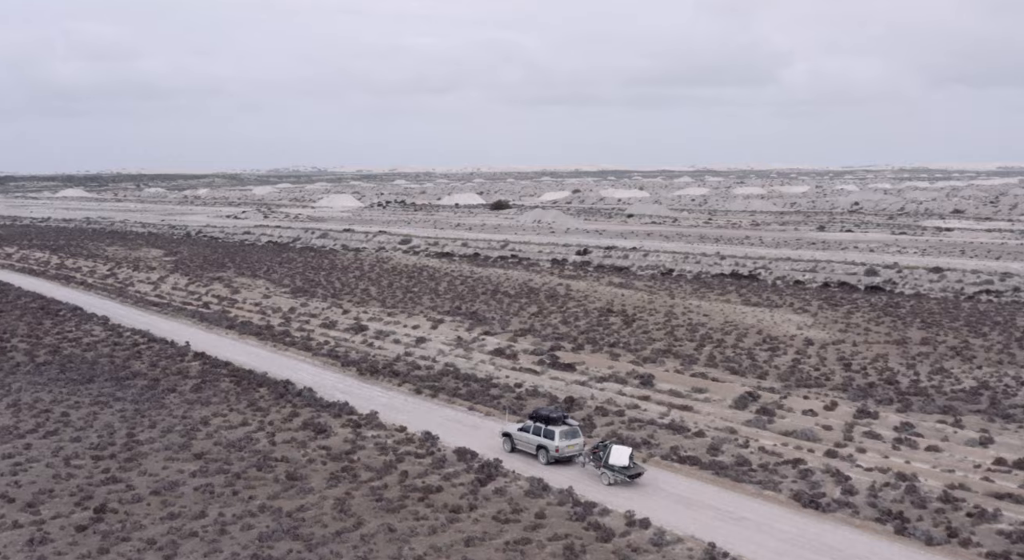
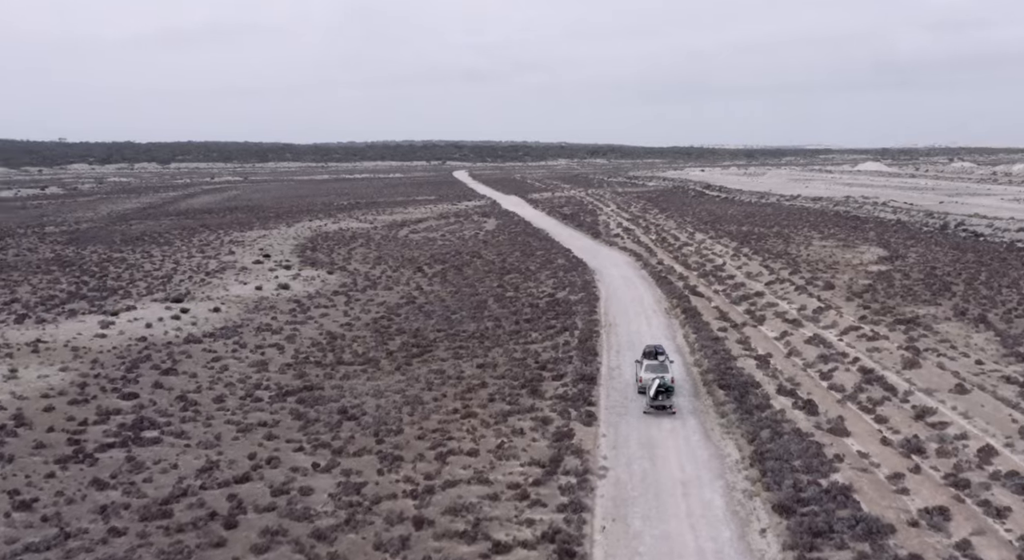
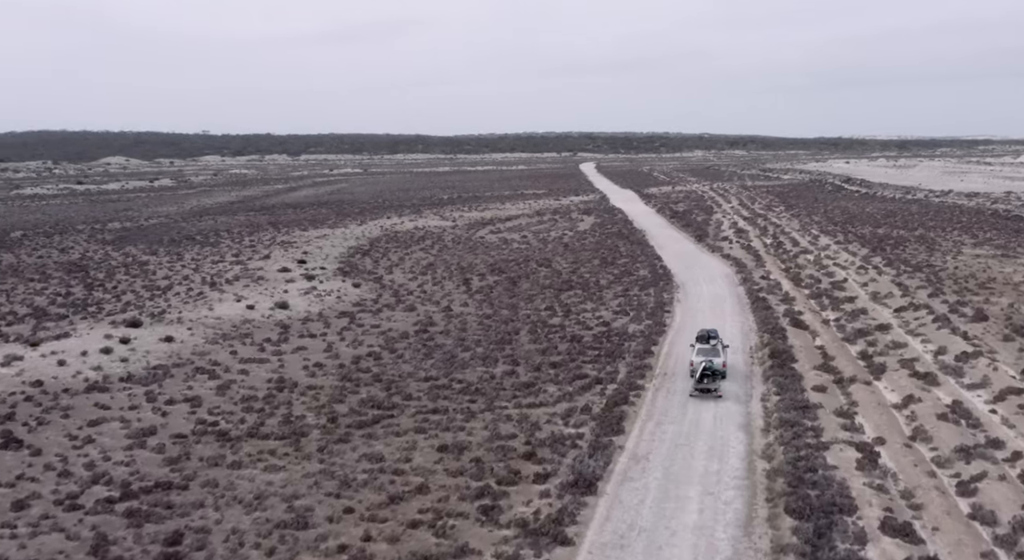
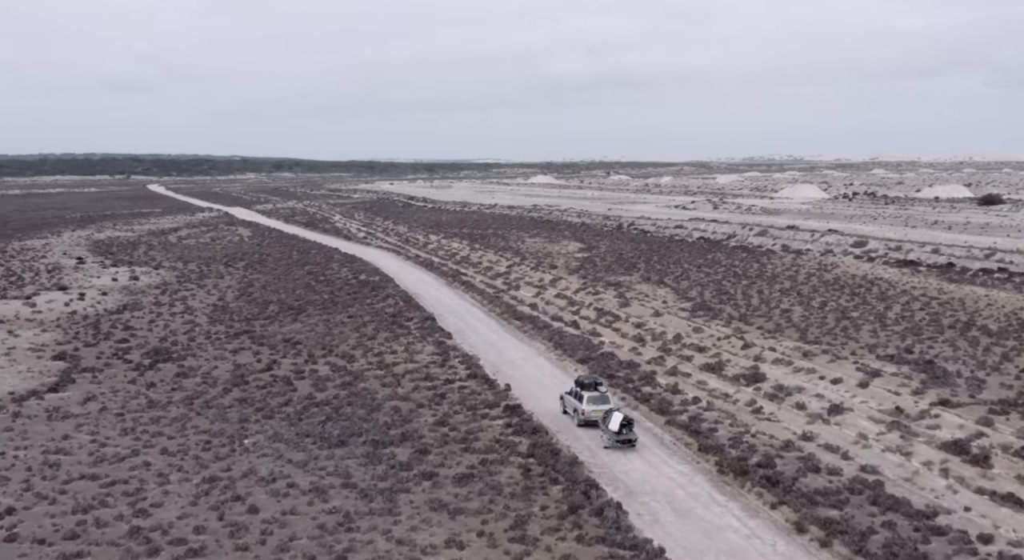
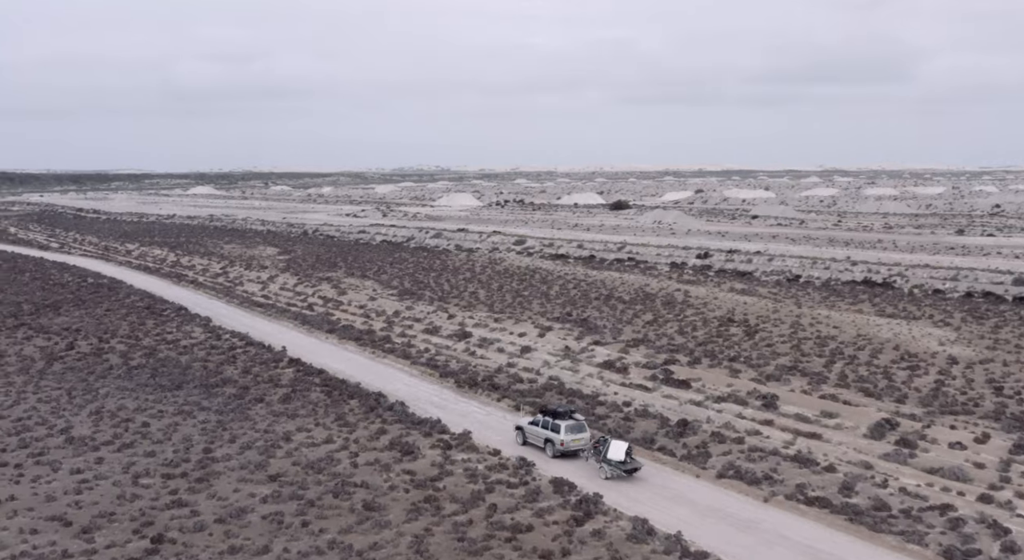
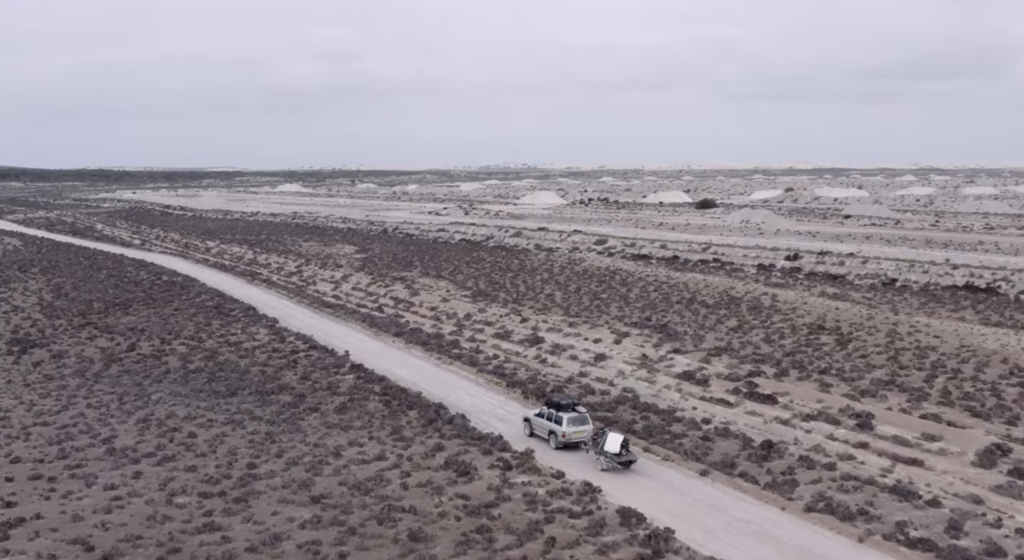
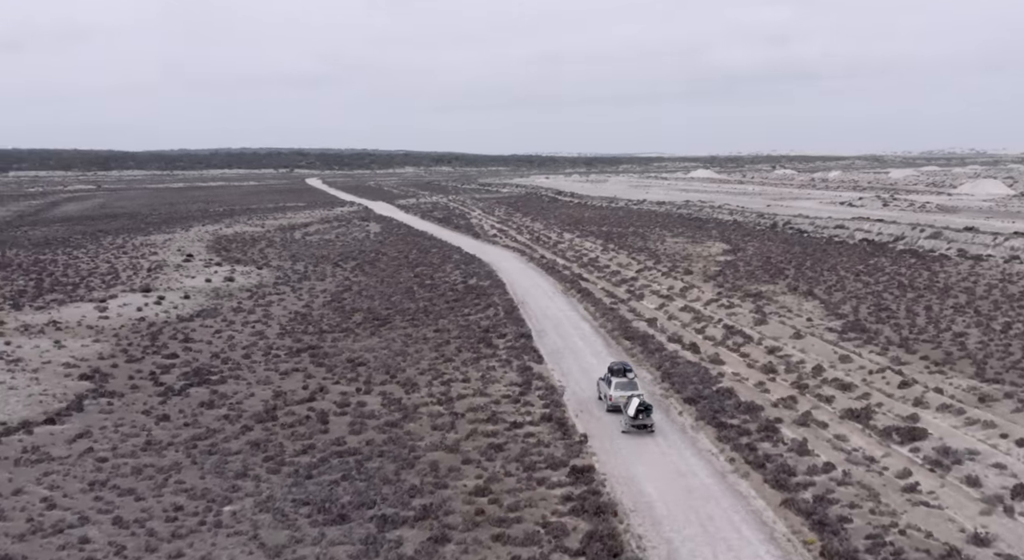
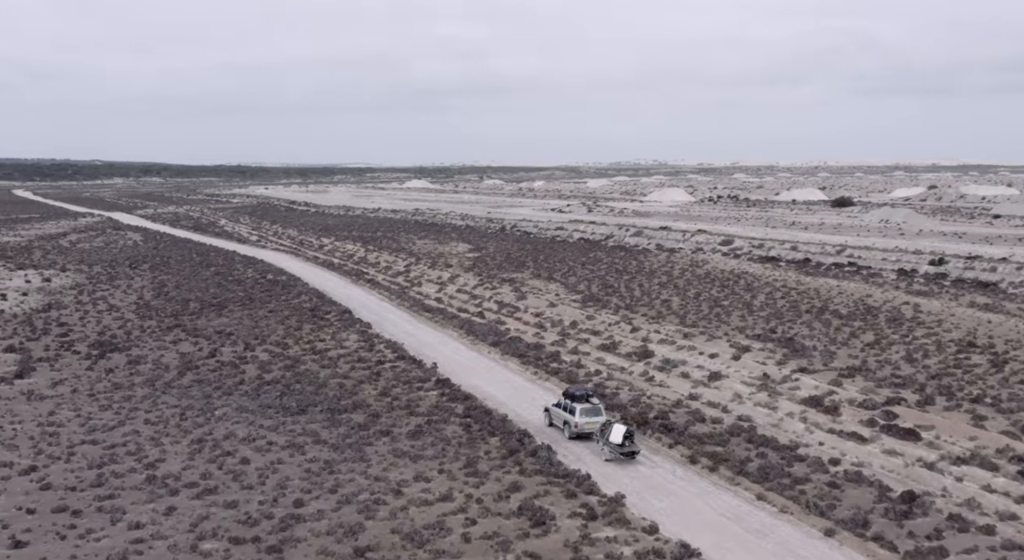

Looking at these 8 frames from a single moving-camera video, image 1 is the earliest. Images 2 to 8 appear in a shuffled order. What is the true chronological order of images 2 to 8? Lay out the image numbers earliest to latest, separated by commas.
5, 6, 8, 4, 7, 2, 3
